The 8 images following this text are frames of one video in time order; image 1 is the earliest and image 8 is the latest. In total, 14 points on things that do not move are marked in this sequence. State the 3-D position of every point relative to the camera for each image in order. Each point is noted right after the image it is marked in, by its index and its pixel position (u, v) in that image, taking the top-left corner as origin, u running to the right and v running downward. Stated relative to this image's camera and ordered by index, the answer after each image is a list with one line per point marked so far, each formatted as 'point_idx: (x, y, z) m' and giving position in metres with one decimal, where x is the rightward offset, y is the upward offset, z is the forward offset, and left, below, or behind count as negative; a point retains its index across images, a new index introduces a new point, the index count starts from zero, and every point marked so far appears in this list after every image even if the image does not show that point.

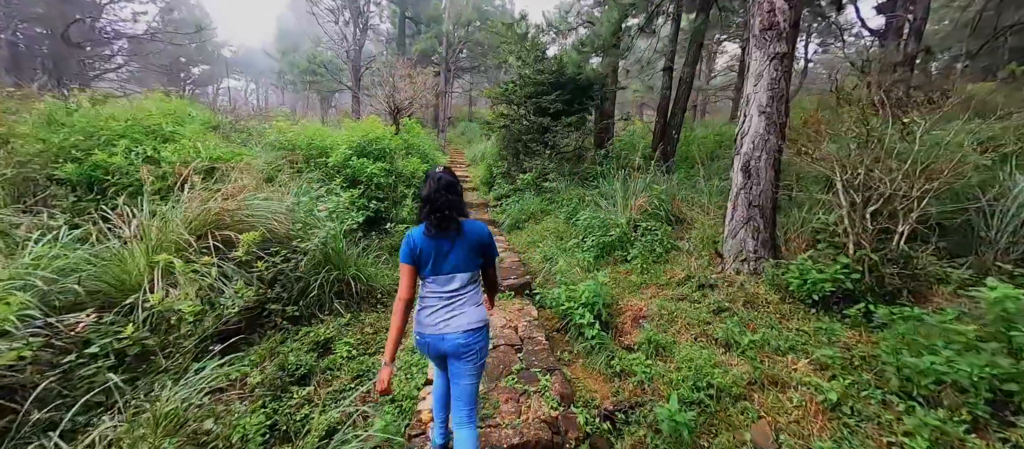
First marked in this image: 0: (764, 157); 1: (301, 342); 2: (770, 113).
0: (+2.2, +0.6, +3.3) m
1: (-1.5, -0.9, +2.7) m
2: (+2.2, +0.9, +3.2) m
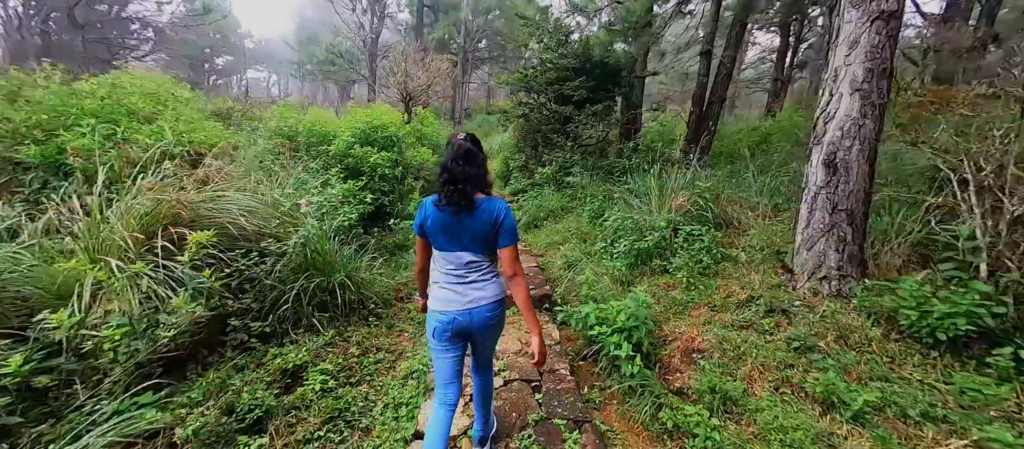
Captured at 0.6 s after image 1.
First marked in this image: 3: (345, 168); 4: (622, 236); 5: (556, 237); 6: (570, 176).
0: (+2.3, +0.5, +2.5) m
1: (-1.4, -0.8, +2.2) m
2: (+2.3, +0.9, +2.5) m
3: (-2.3, +0.8, +5.2) m
4: (+1.1, -0.1, +3.9) m
5: (+0.6, -0.2, +5.3) m
6: (+1.1, +0.9, +7.3) m
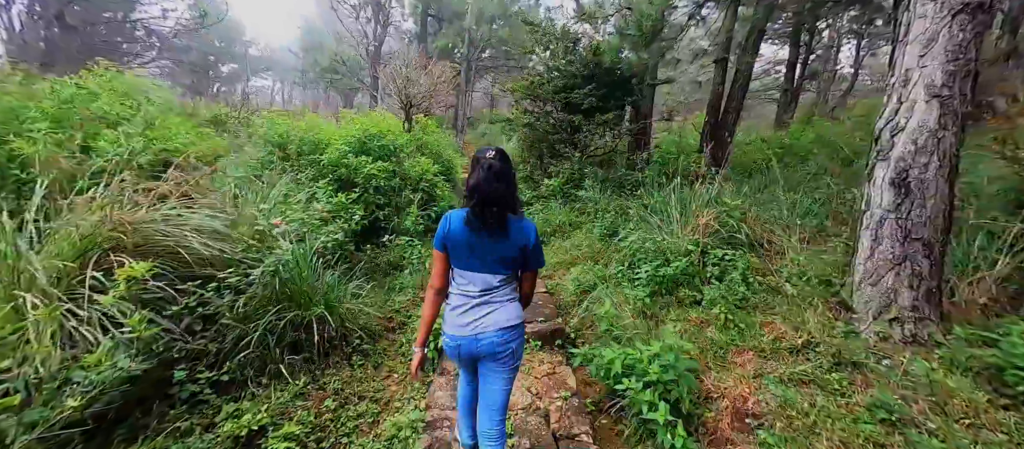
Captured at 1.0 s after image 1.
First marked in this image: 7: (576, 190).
0: (+2.4, +0.3, +2.1) m
1: (-1.4, -1.0, +1.8) m
2: (+2.4, +0.7, +2.1) m
3: (-2.2, +0.6, +4.8) m
4: (+1.2, -0.3, +3.4) m
5: (+0.7, -0.4, +4.8) m
6: (+1.2, +0.6, +6.9) m
7: (+1.1, +0.6, +6.8) m
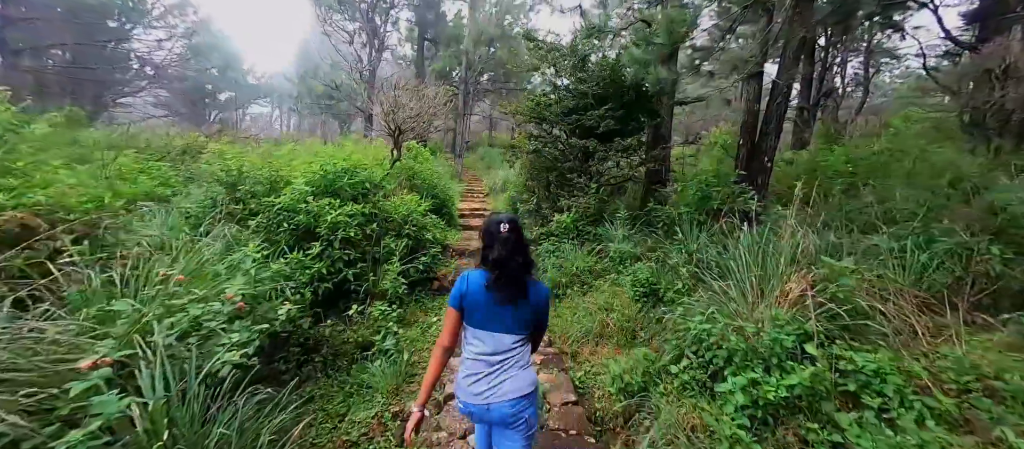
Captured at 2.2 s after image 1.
0: (+2.5, -0.1, +1.0) m
1: (-1.3, -1.4, +0.6) m
2: (+2.5, +0.3, +1.0) m
3: (-2.2, 0.0, +3.8) m
4: (+1.3, -0.8, +2.3) m
5: (+0.8, -1.0, +3.7) m
6: (+1.3, 0.0, +5.9) m
7: (+1.2, -0.1, +5.7) m
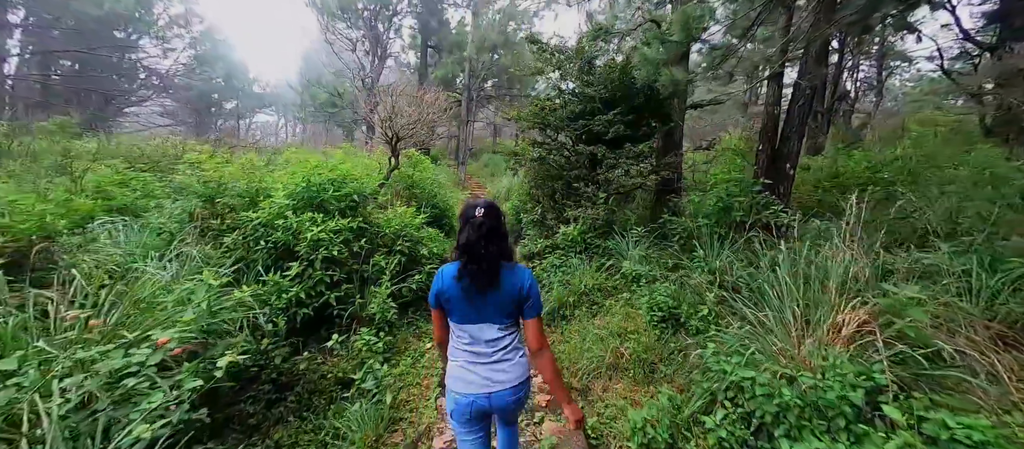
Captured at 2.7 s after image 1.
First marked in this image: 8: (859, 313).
0: (+2.4, -0.2, +0.6) m
1: (-1.3, -1.5, +0.2) m
2: (+2.5, +0.2, +0.6) m
3: (-2.1, -0.2, +3.4) m
4: (+1.3, -0.9, +1.9) m
5: (+0.8, -1.1, +3.3) m
6: (+1.3, -0.2, +5.4) m
7: (+1.3, -0.2, +5.3) m
8: (+2.0, -0.5, +2.2) m
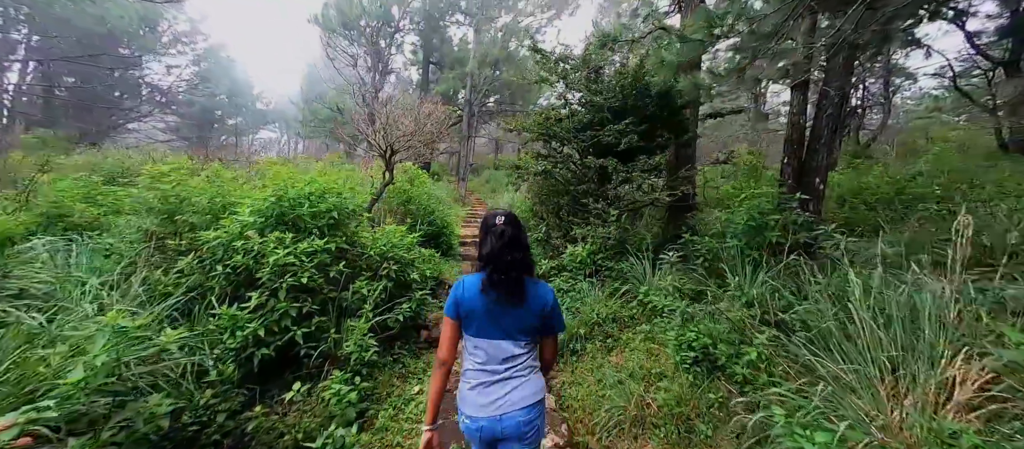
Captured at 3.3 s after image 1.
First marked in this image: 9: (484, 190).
0: (+2.4, -0.2, +0.1) m
1: (-1.3, -1.5, -0.4) m
2: (+2.5, +0.2, +0.1) m
3: (-2.1, -0.4, +2.9) m
4: (+1.3, -1.0, +1.3) m
5: (+0.8, -1.3, +2.7) m
6: (+1.4, -0.5, +4.9) m
7: (+1.3, -0.5, +4.8) m
8: (+2.0, -0.6, +1.6) m
9: (-1.3, +1.5, +16.7) m
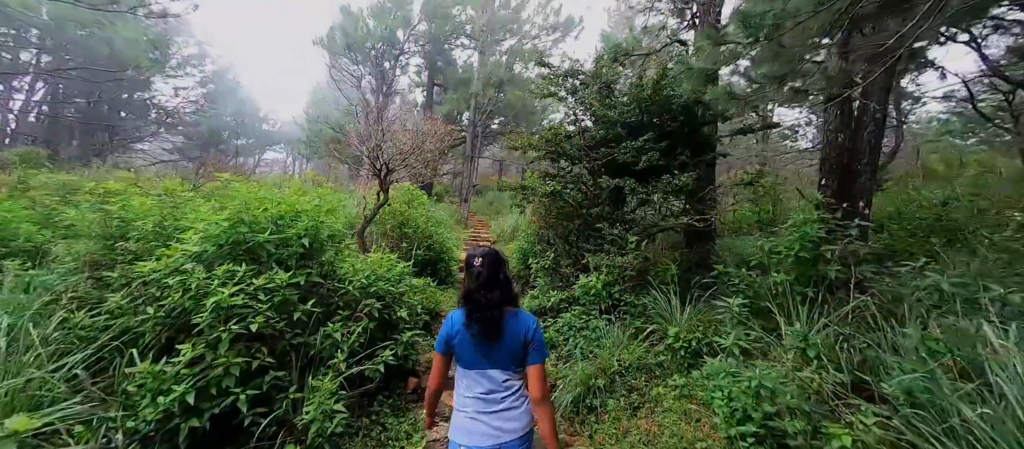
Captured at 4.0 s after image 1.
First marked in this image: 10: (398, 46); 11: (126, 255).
0: (+2.5, -0.3, -0.5) m
1: (-1.3, -1.5, -1.0) m
2: (+2.5, +0.1, -0.5) m
3: (-2.1, -0.6, +2.3) m
4: (+1.3, -1.1, +0.7) m
5: (+0.8, -1.5, +2.0) m
6: (+1.4, -0.8, +4.3) m
7: (+1.3, -0.8, +4.2) m
8: (+2.1, -0.8, +1.0) m
9: (-1.1, +0.6, +16.2) m
10: (-5.4, +8.4, +17.7) m
11: (-2.9, -0.2, +2.8) m
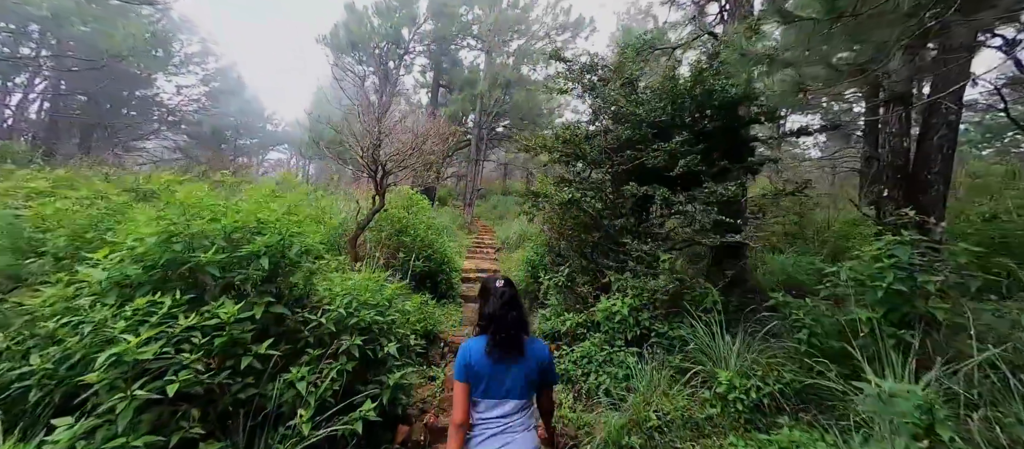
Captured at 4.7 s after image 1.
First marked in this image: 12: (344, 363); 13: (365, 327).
0: (+2.5, -0.4, -1.2) m
1: (-1.3, -1.6, -1.7) m
2: (+2.6, 0.0, -1.2) m
3: (-2.0, -0.6, +1.7) m
4: (+1.4, -1.3, 0.0) m
5: (+0.9, -1.6, +1.4) m
6: (+1.5, -0.9, +3.6) m
7: (+1.4, -1.0, +3.5) m
8: (+2.1, -0.9, +0.3) m
9: (-0.9, +0.3, +15.5) m
10: (-5.0, +8.2, +17.2) m
11: (-2.8, -0.3, +2.2) m
12: (-1.0, -0.9, +2.3) m
13: (-1.0, -0.7, +2.7) m
